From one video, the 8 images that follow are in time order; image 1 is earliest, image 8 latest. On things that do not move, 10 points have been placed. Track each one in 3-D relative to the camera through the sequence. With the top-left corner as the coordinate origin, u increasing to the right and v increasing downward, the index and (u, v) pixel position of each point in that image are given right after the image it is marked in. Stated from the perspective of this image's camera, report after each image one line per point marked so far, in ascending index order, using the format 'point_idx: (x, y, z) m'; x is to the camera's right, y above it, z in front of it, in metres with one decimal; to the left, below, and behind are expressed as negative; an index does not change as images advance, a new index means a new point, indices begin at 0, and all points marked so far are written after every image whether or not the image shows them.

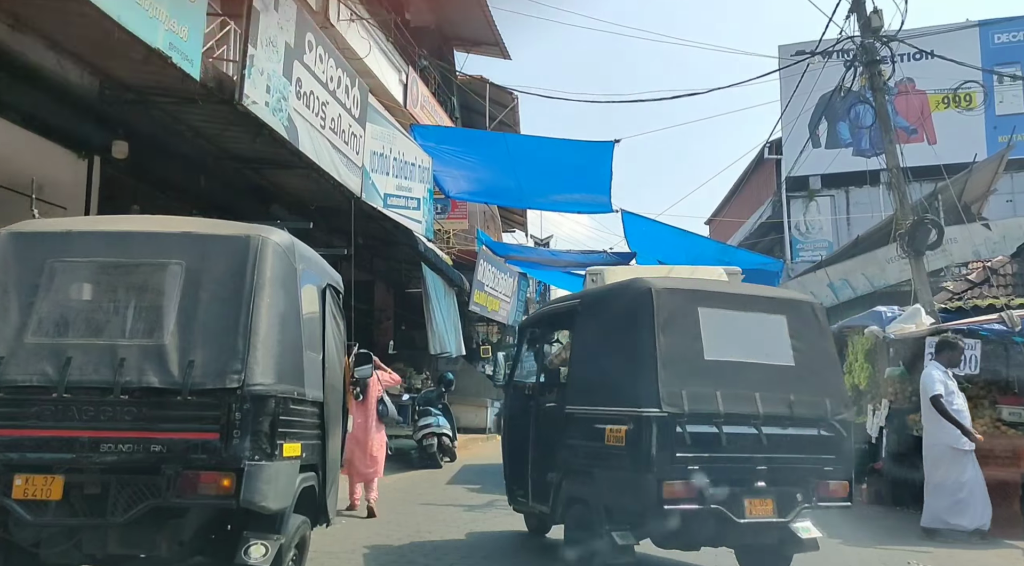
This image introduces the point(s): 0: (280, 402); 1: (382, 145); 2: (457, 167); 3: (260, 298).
0: (-1.1, -0.5, +4.2) m
1: (-1.7, +1.8, +11.7) m
2: (-1.0, +2.2, +17.0) m
3: (-1.2, -0.1, +4.3) m
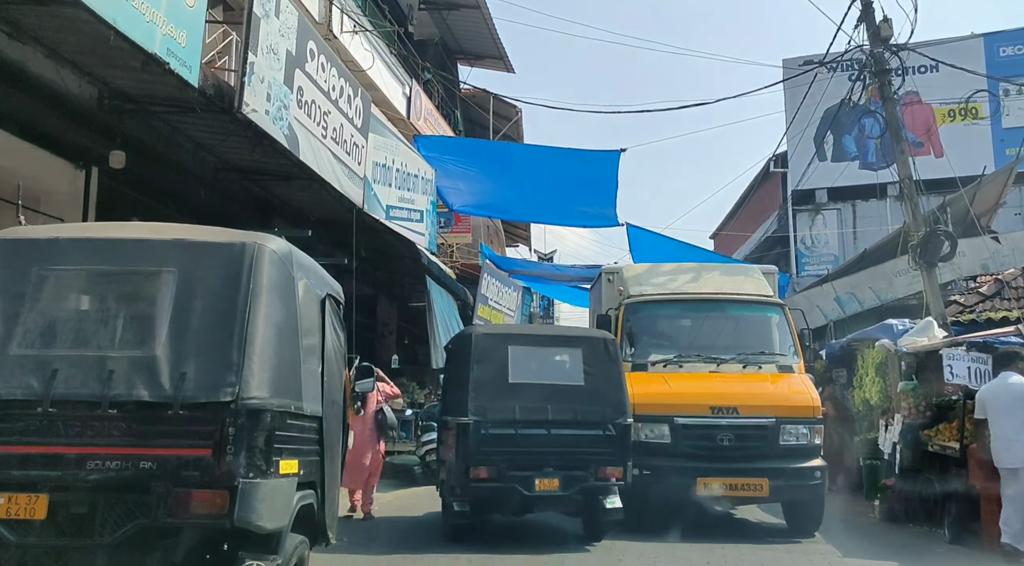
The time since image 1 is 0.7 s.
0: (-1.0, -0.6, +4.0) m
1: (-1.6, +1.6, +11.5) m
2: (-0.9, +2.0, +16.8) m
3: (-1.1, -0.1, +4.1) m
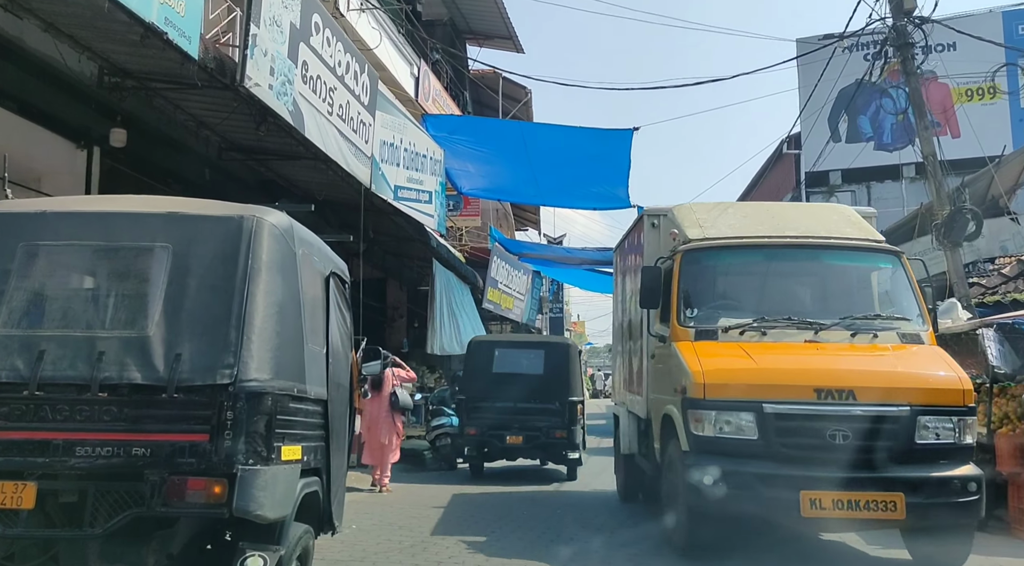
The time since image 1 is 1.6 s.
0: (-1.0, -0.5, +3.8) m
1: (-1.5, +1.8, +11.3) m
2: (-0.8, +2.3, +16.6) m
3: (-1.1, 0.0, +3.9) m
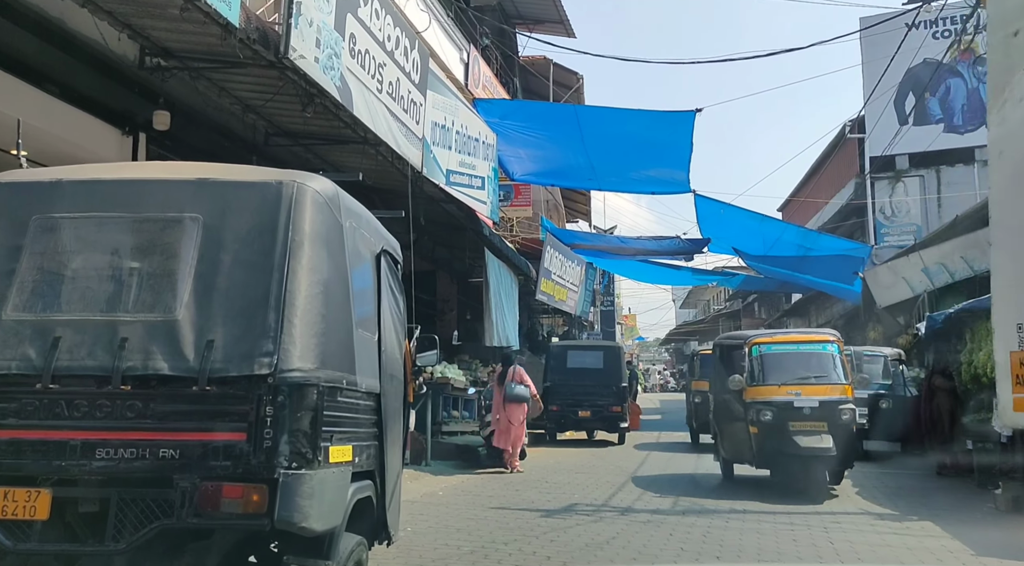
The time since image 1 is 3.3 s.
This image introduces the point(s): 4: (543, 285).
0: (-0.7, -0.4, +3.3) m
1: (-0.8, +2.0, +10.8) m
2: (+0.2, +2.5, +16.0) m
3: (-0.8, +0.1, +3.4) m
4: (+0.7, 0.0, +19.6) m
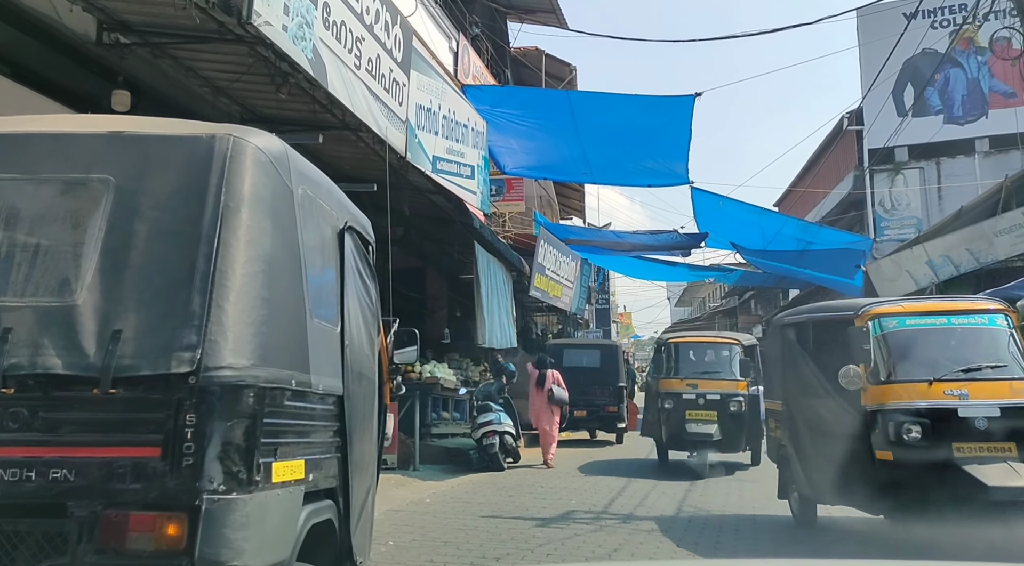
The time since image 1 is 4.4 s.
0: (-0.7, -0.3, +2.6) m
1: (-0.9, +2.0, +10.1) m
2: (0.0, +2.5, +15.4) m
3: (-0.8, +0.2, +2.7) m
4: (+0.5, 0.0, +19.0) m
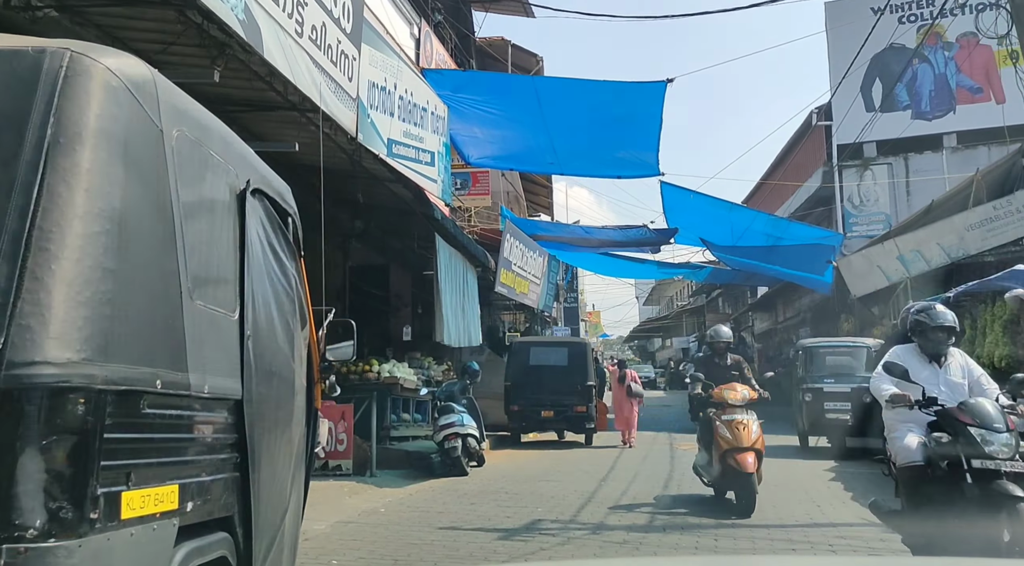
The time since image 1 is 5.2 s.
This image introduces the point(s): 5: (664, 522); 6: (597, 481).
0: (-0.8, -0.2, +1.9) m
1: (-1.3, +2.1, +9.4) m
2: (-0.5, +2.6, +14.7) m
3: (-1.0, +0.2, +2.0) m
4: (-0.2, +0.1, +18.3) m
5: (+1.3, -2.1, +8.0) m
6: (+1.0, -2.4, +11.2) m
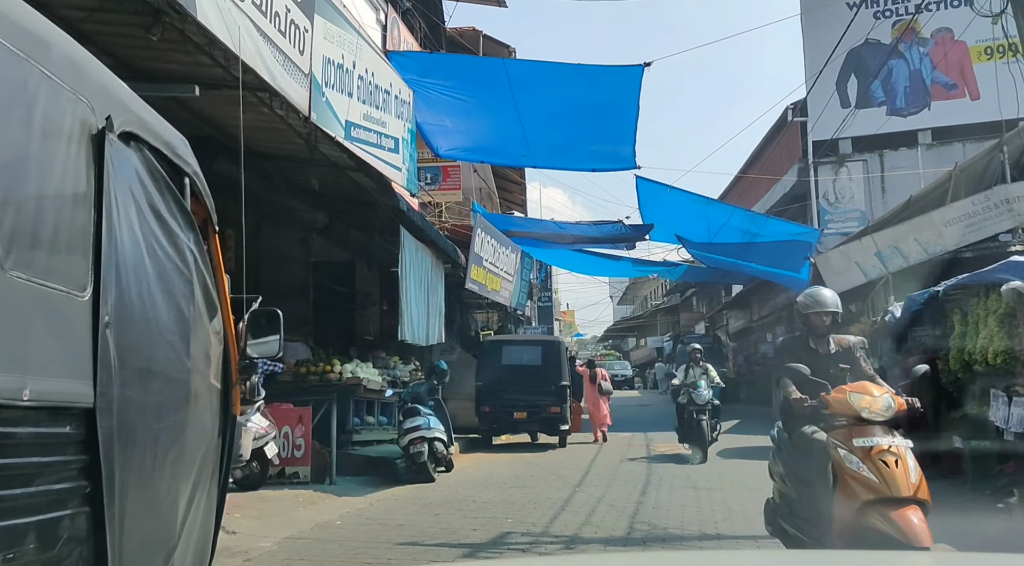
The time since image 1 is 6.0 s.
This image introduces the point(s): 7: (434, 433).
0: (-0.9, -0.2, +1.3) m
1: (-1.6, +2.2, +8.7) m
2: (-1.0, +2.7, +14.0) m
3: (-1.1, +0.3, +1.3) m
4: (-0.7, +0.2, +17.6) m
5: (+1.1, -2.0, +7.4) m
6: (+0.7, -2.3, +10.5) m
7: (-0.9, -1.8, +11.1) m
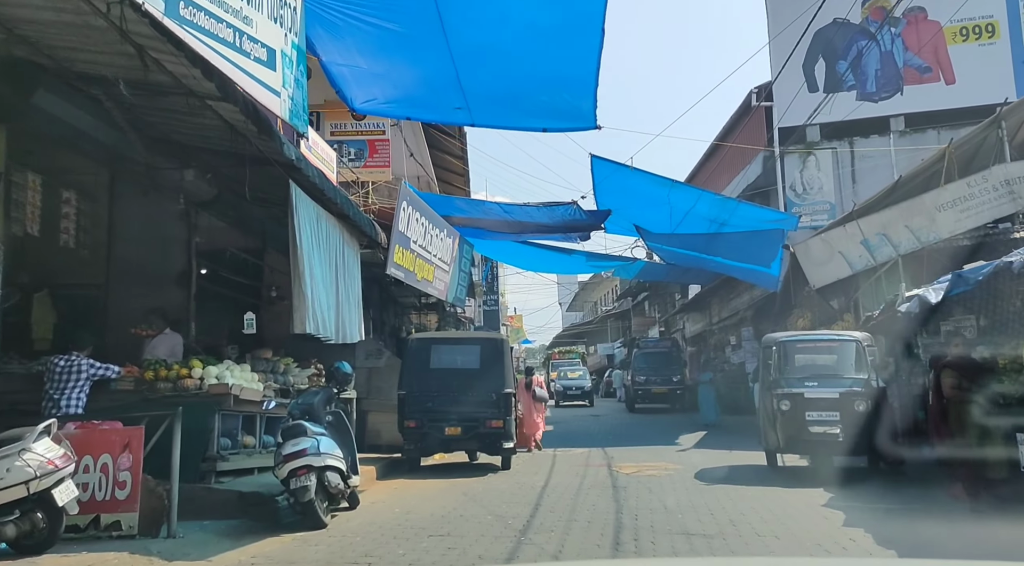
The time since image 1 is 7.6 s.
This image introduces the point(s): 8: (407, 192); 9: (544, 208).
0: (-1.1, +0.2, -1.8) m
1: (-2.2, +2.4, +5.6) m
2: (-1.8, +2.9, +11.0) m
3: (-1.2, +0.7, -1.7) m
4: (-1.8, +0.4, +14.6) m
5: (+0.6, -1.7, +4.5) m
6: (0.0, -2.1, +7.6) m
7: (-1.6, -1.5, +8.0) m
8: (-1.7, +1.4, +14.7) m
9: (+0.6, +1.5, +17.2) m
